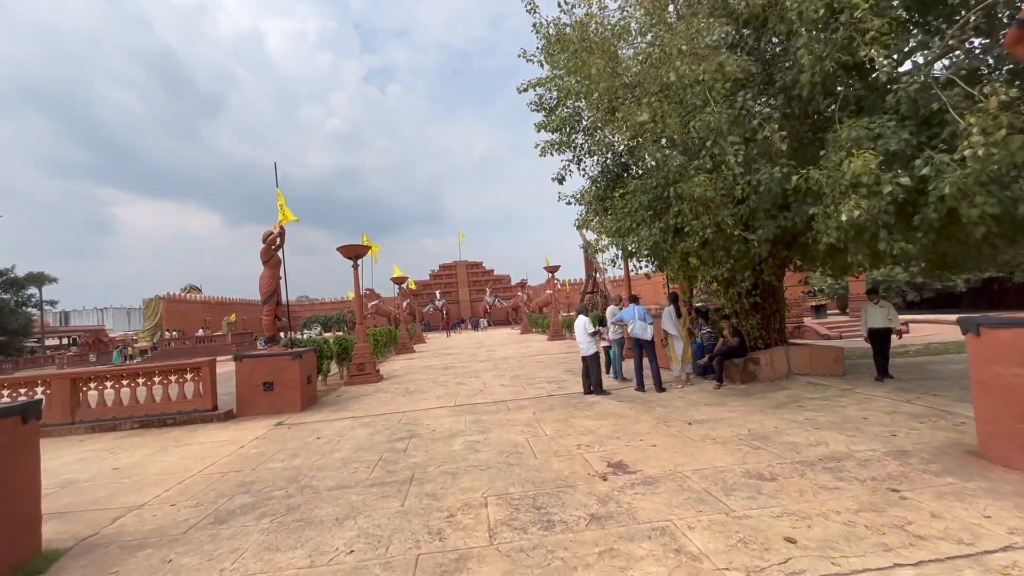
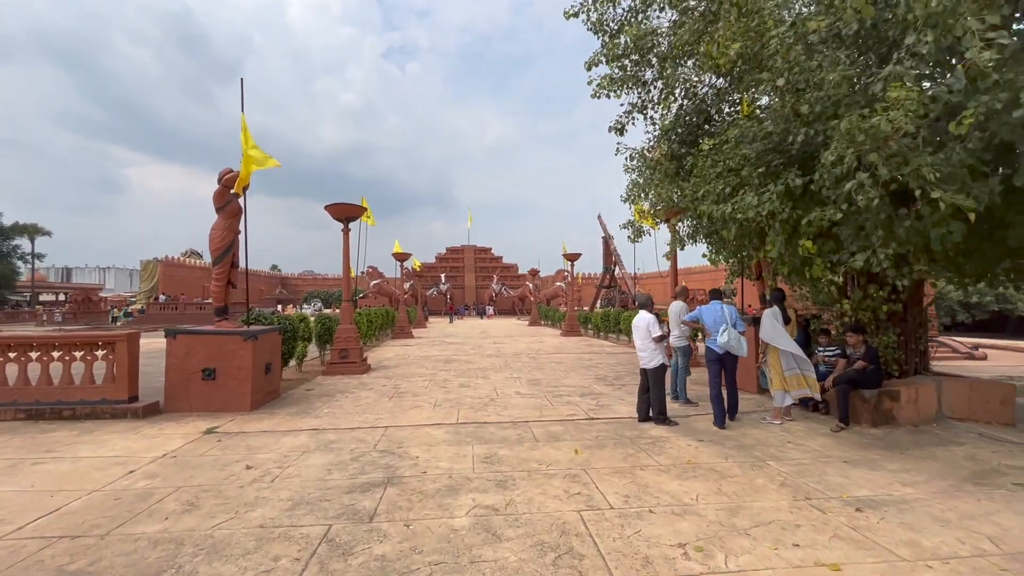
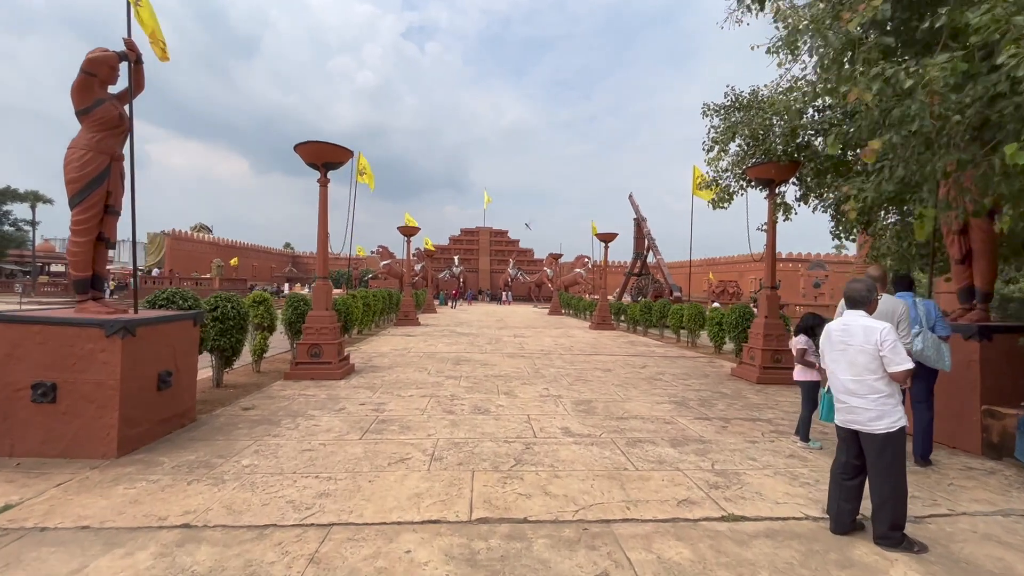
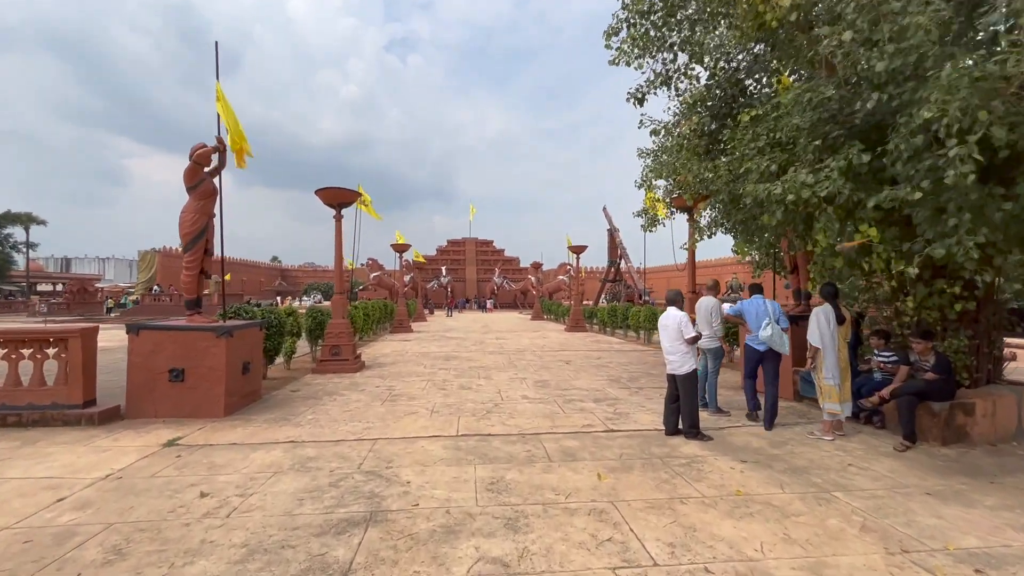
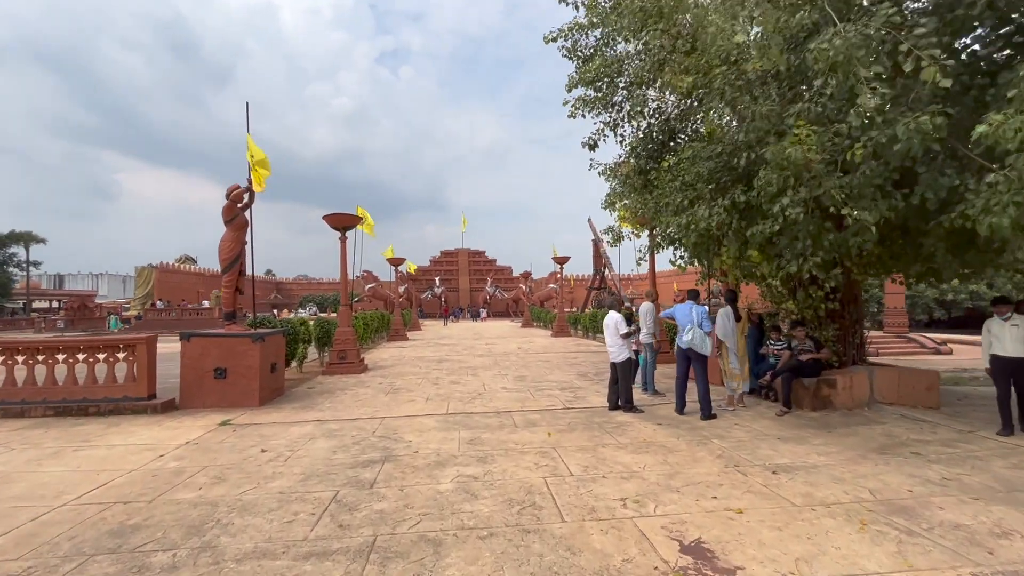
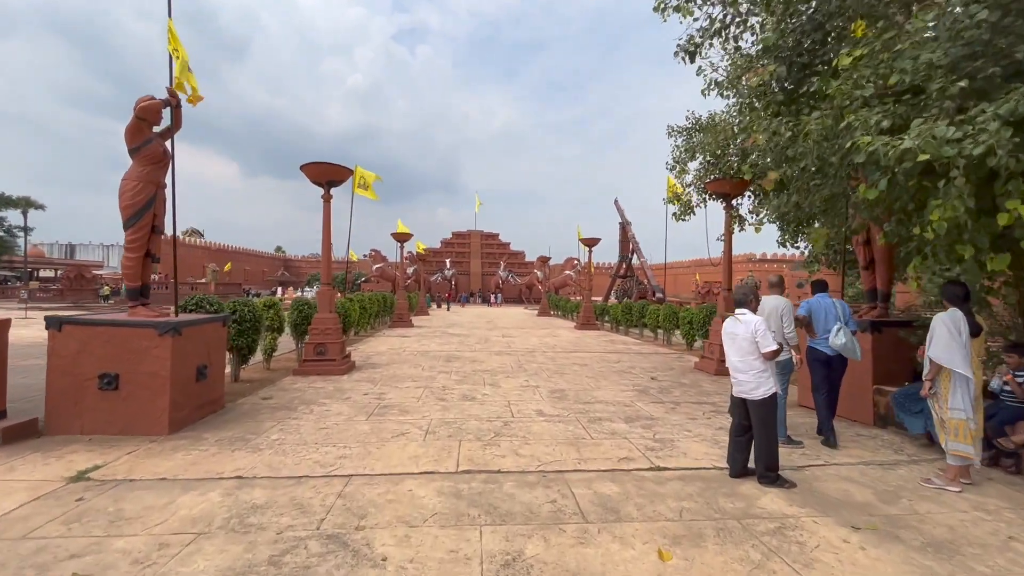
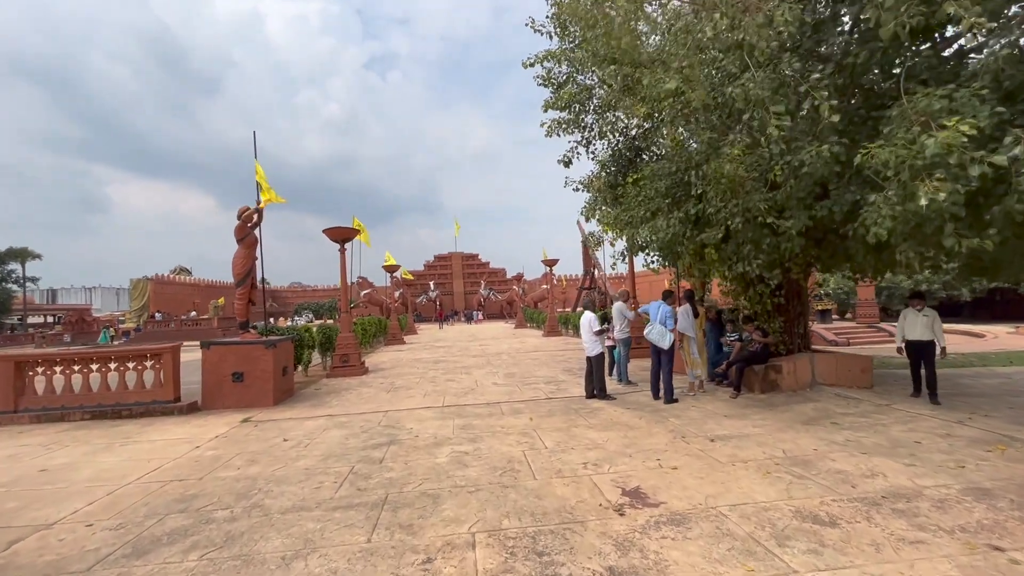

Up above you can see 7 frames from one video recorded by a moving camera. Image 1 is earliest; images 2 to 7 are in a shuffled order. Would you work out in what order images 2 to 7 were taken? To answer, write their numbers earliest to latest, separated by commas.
7, 5, 2, 4, 6, 3
